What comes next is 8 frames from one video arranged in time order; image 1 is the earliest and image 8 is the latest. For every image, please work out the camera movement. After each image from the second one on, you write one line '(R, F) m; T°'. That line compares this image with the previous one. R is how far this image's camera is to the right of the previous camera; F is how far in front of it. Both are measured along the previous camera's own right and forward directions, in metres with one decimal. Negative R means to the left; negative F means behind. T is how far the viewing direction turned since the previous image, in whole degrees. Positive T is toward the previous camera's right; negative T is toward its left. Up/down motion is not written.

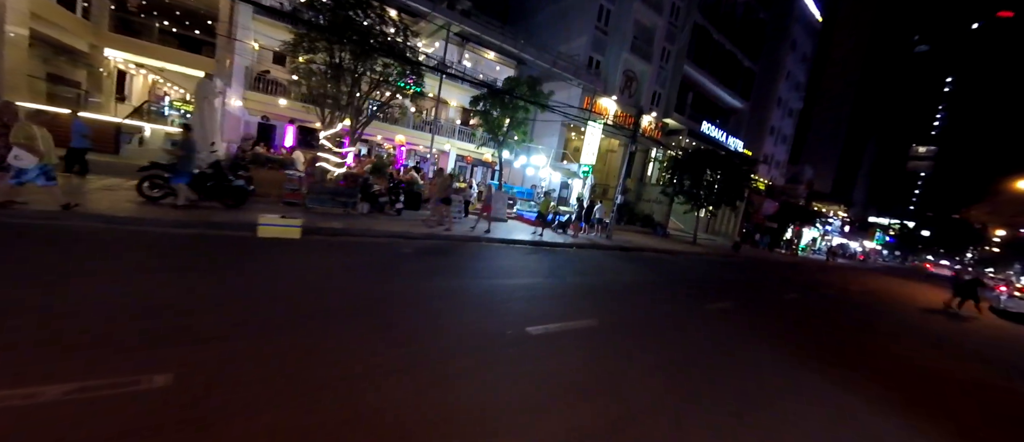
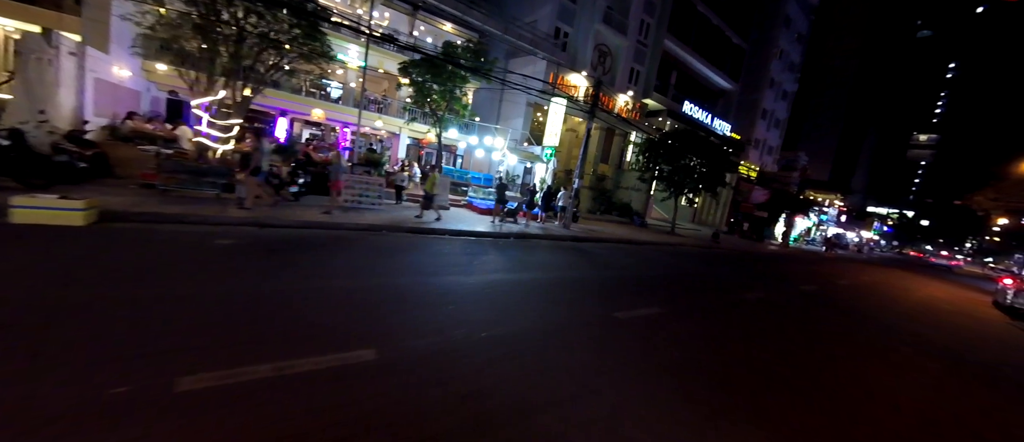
(+2.2, +2.0) m; 0°
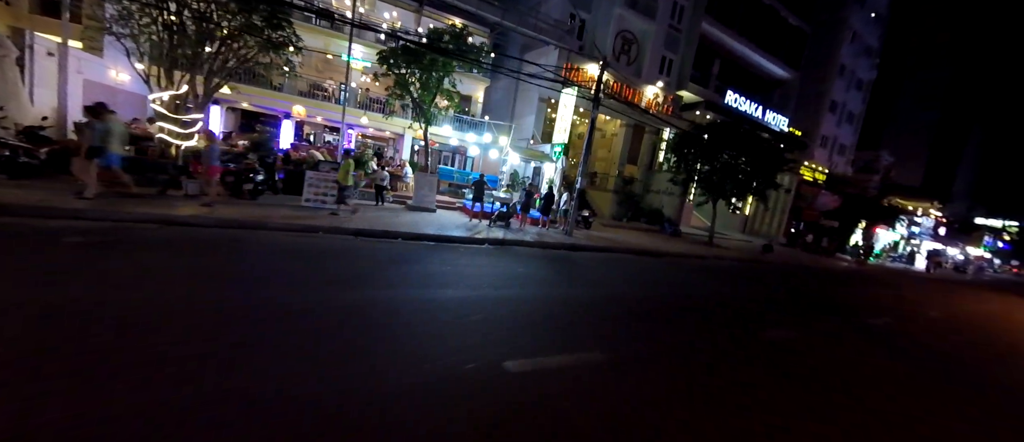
(+1.9, +1.8) m; -8°
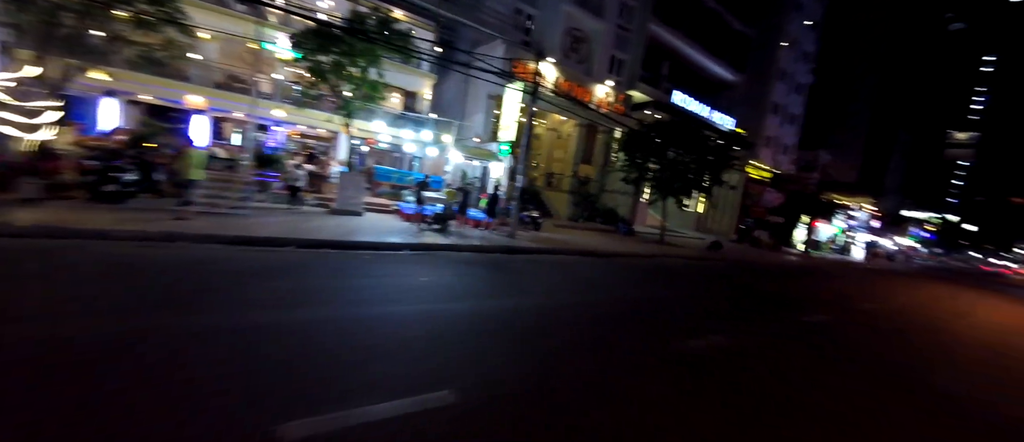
(+0.9, +0.9) m; +5°
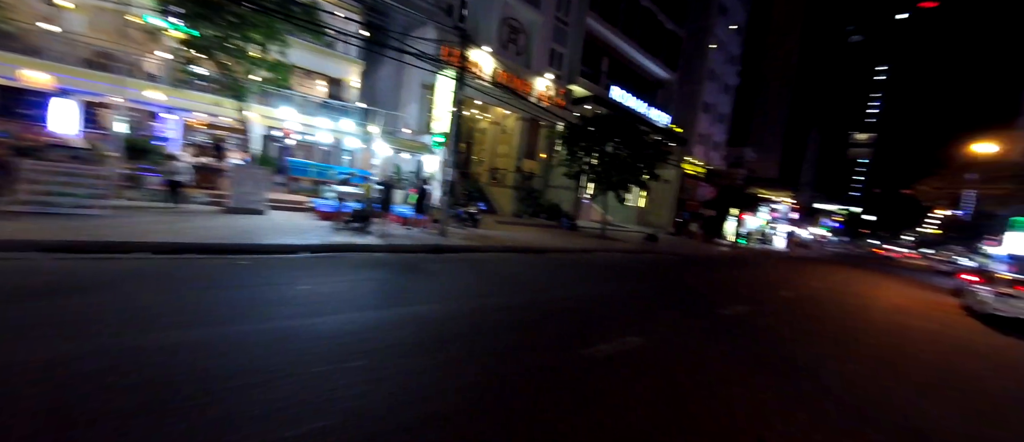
(+0.7, +0.7) m; +7°
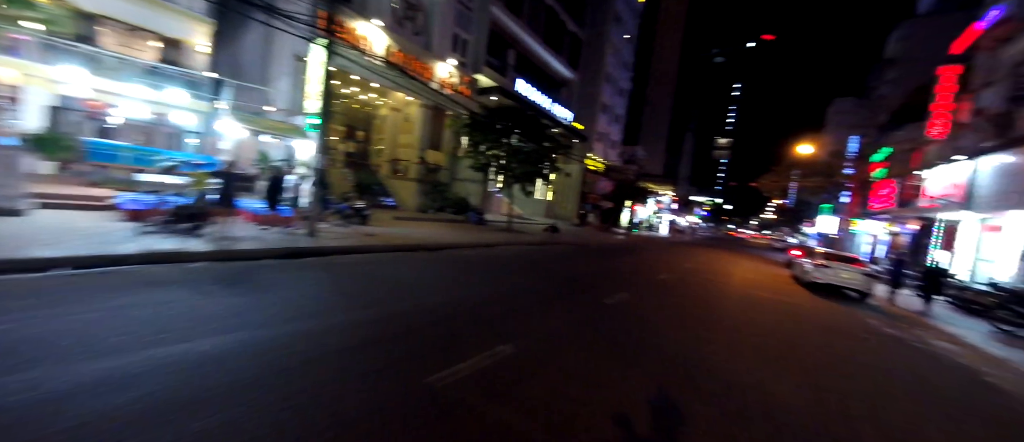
(+0.7, +1.3) m; +13°
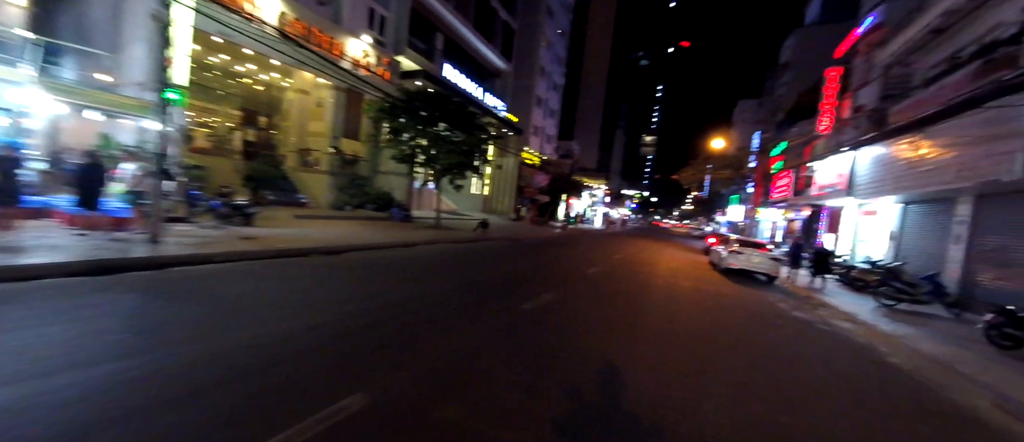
(+0.7, +1.2) m; +9°
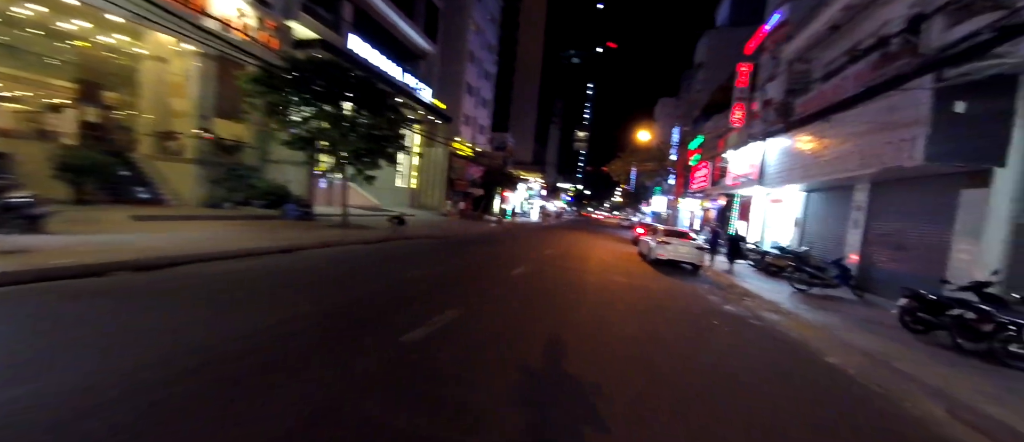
(+0.8, +1.9) m; +9°
